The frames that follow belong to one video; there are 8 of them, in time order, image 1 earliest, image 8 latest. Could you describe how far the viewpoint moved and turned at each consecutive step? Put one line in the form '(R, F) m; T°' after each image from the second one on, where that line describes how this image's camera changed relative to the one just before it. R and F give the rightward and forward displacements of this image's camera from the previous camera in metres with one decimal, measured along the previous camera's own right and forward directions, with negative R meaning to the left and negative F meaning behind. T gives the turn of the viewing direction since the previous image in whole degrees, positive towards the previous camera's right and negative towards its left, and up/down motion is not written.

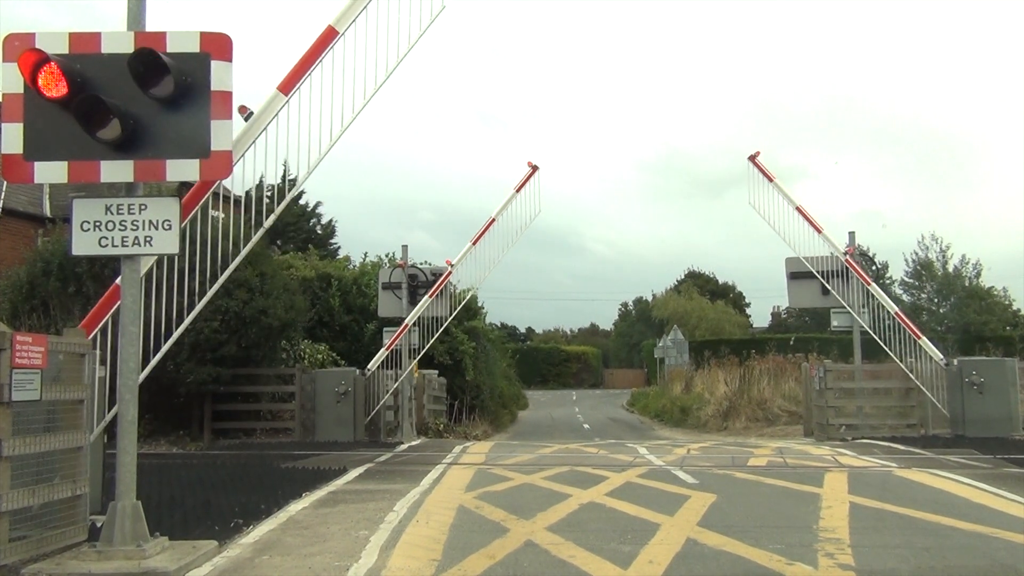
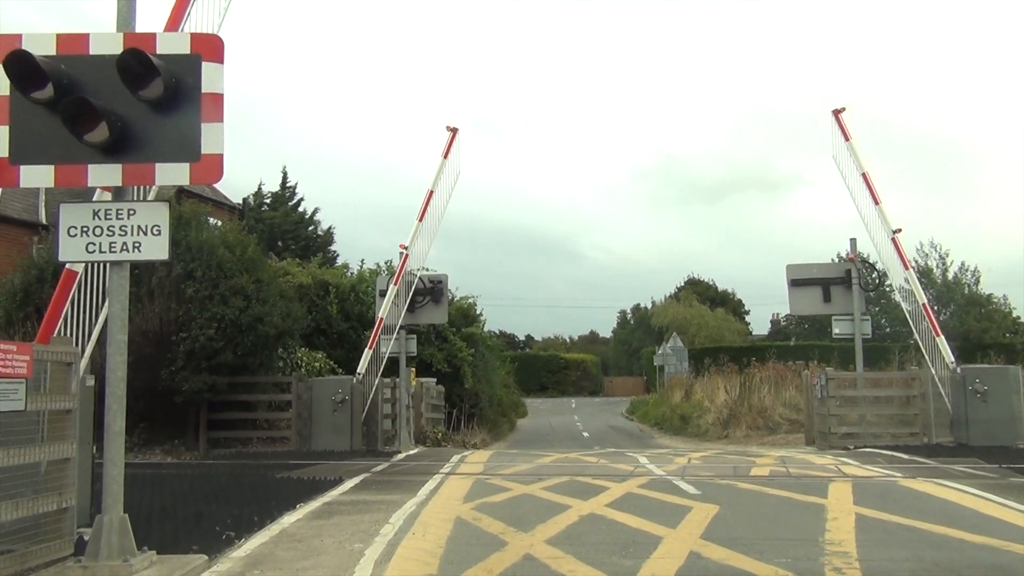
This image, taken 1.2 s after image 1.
(0.0, +0.1) m; 0°
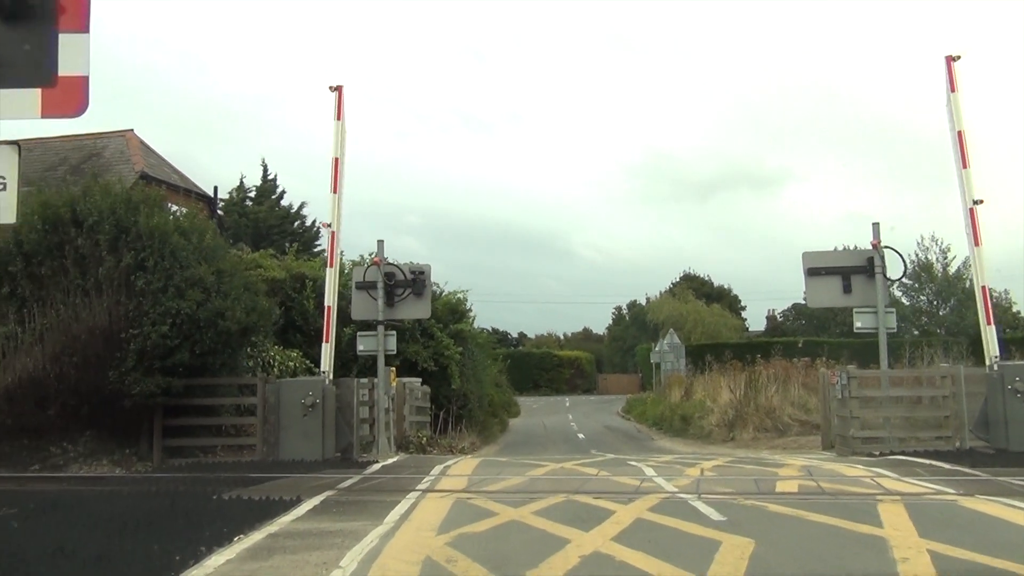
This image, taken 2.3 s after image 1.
(+0.1, +1.5) m; 0°
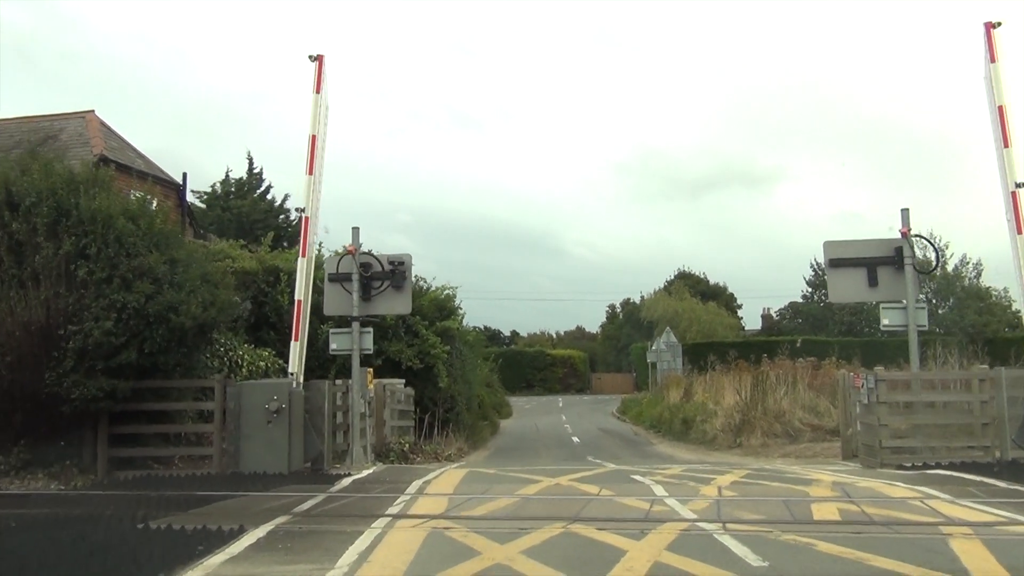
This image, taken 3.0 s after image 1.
(0.0, +1.4) m; 0°
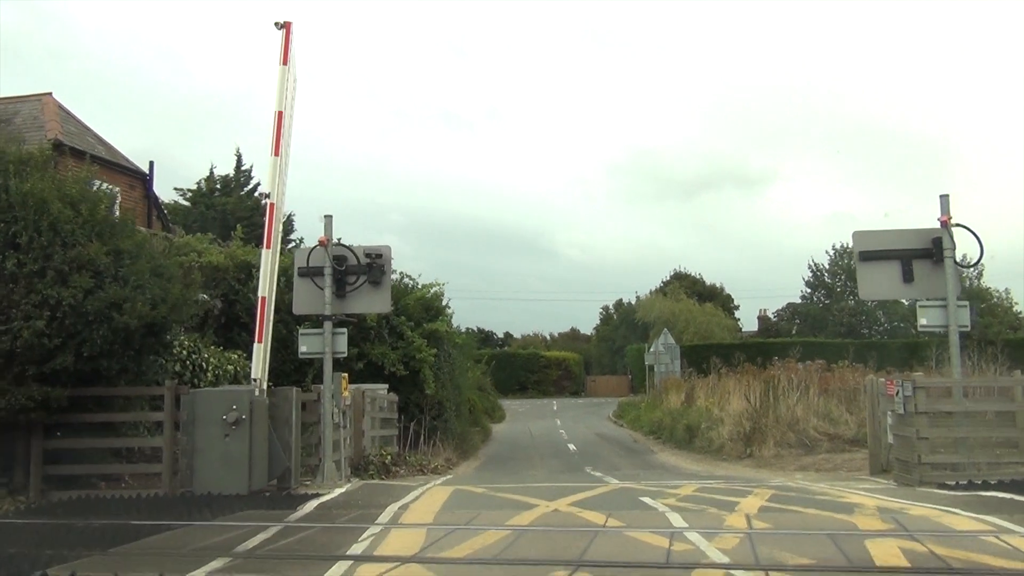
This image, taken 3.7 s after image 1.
(0.0, +1.4) m; 0°
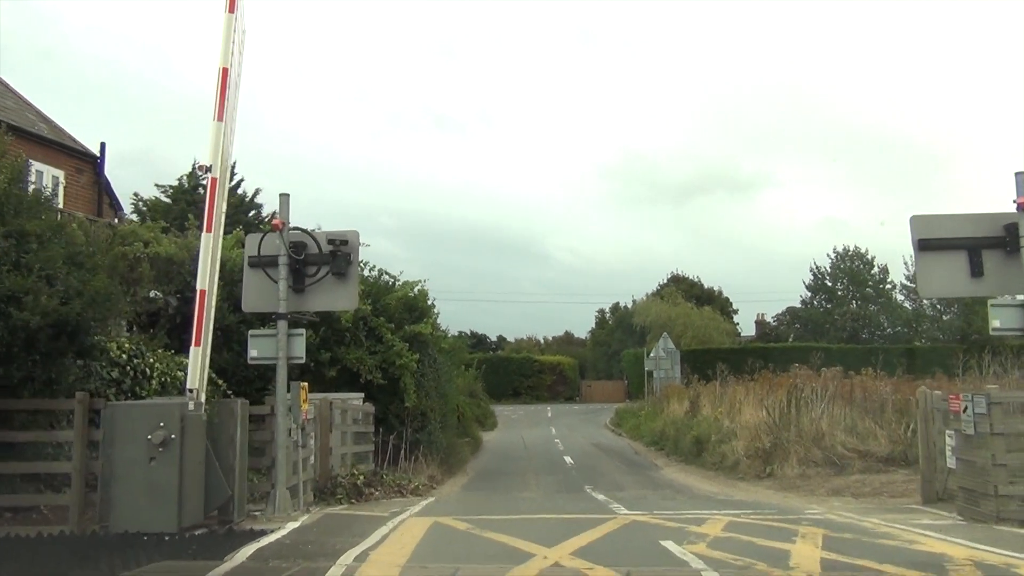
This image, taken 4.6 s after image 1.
(0.0, +1.9) m; 0°
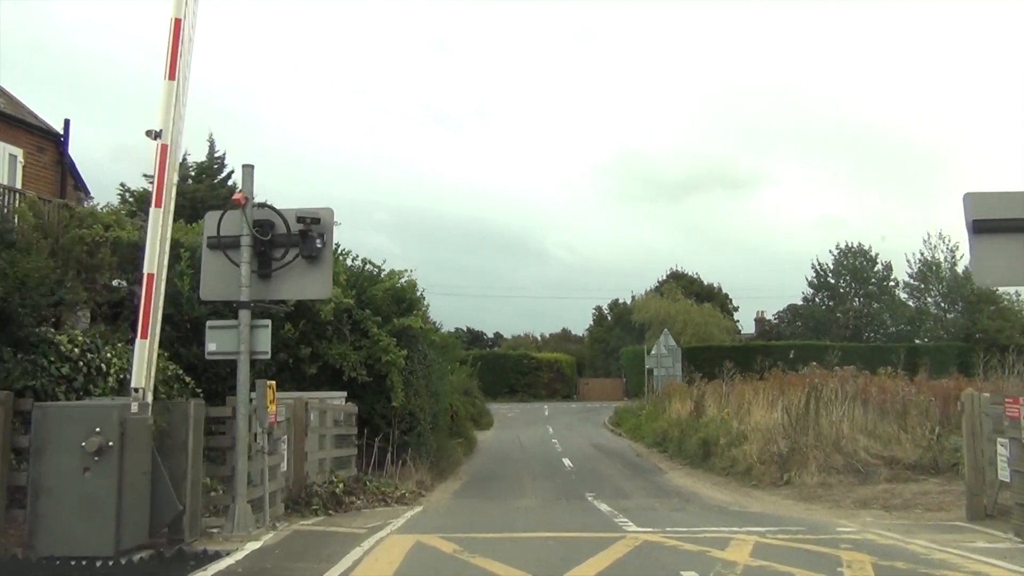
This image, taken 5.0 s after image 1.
(0.0, +1.2) m; 0°
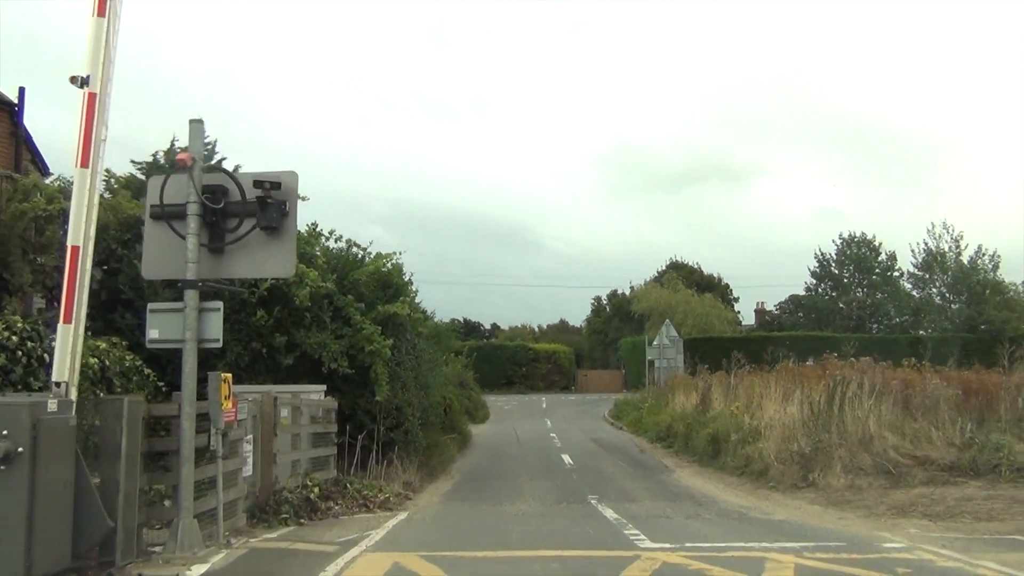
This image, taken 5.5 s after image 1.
(0.0, +1.3) m; 0°
